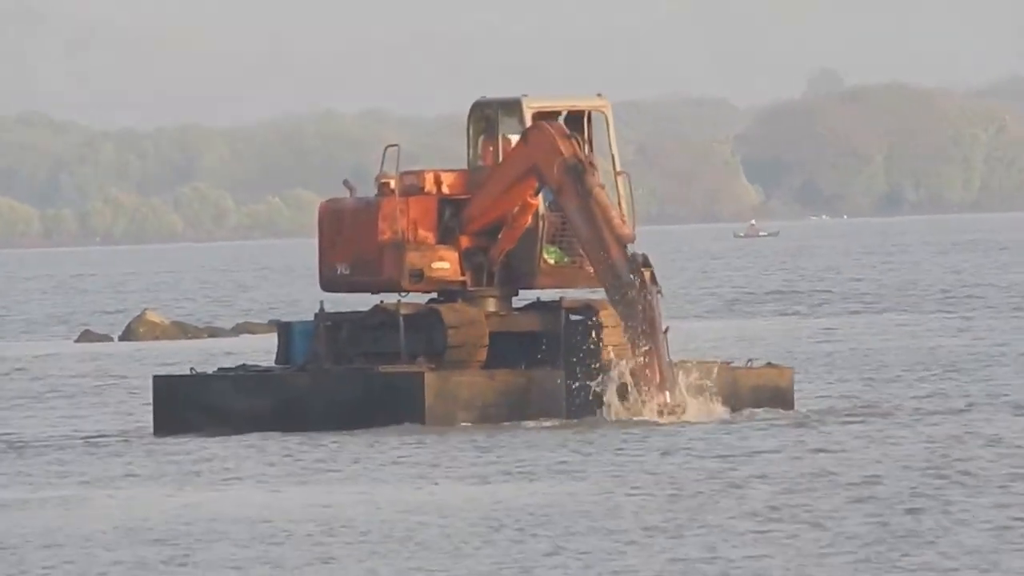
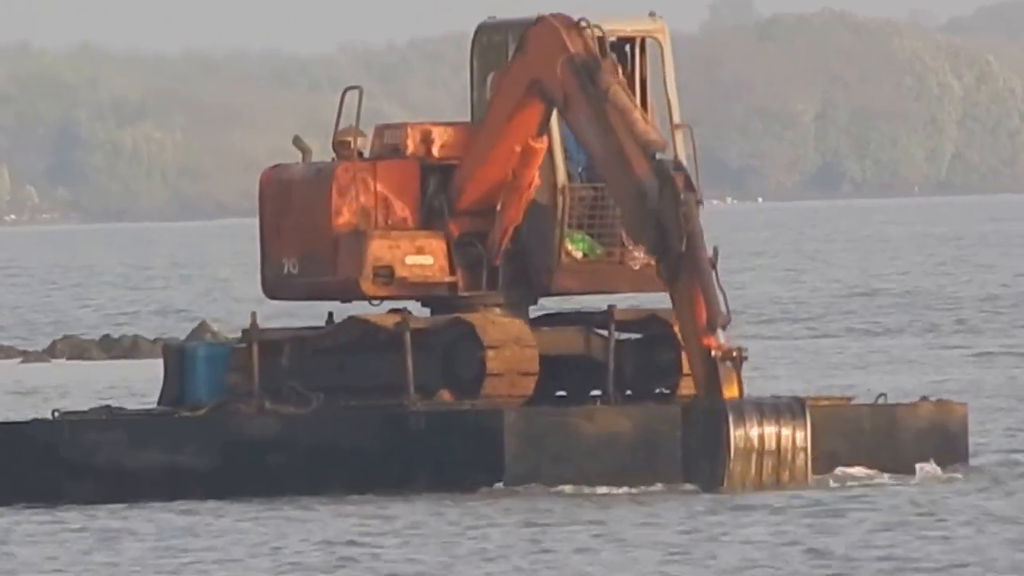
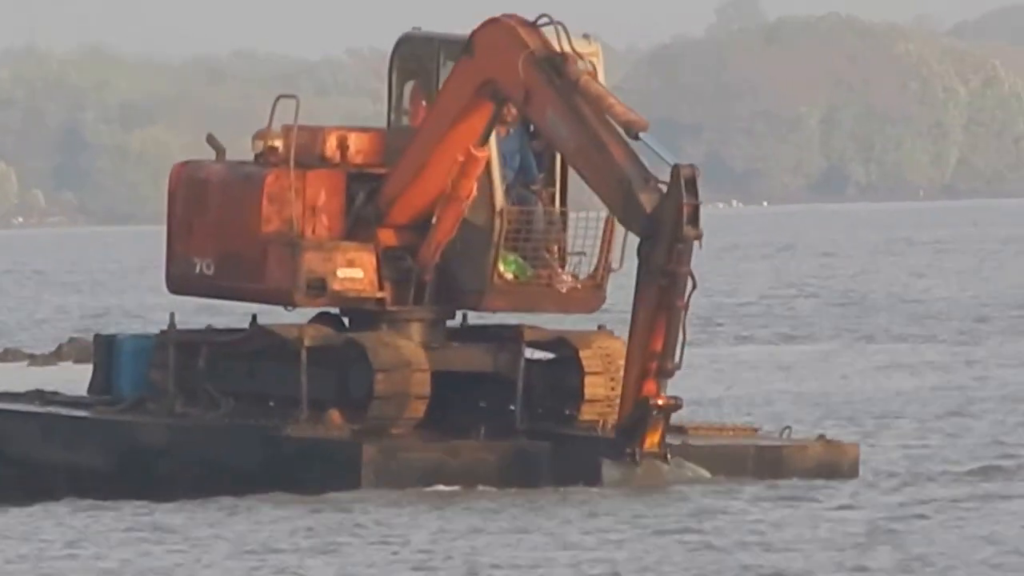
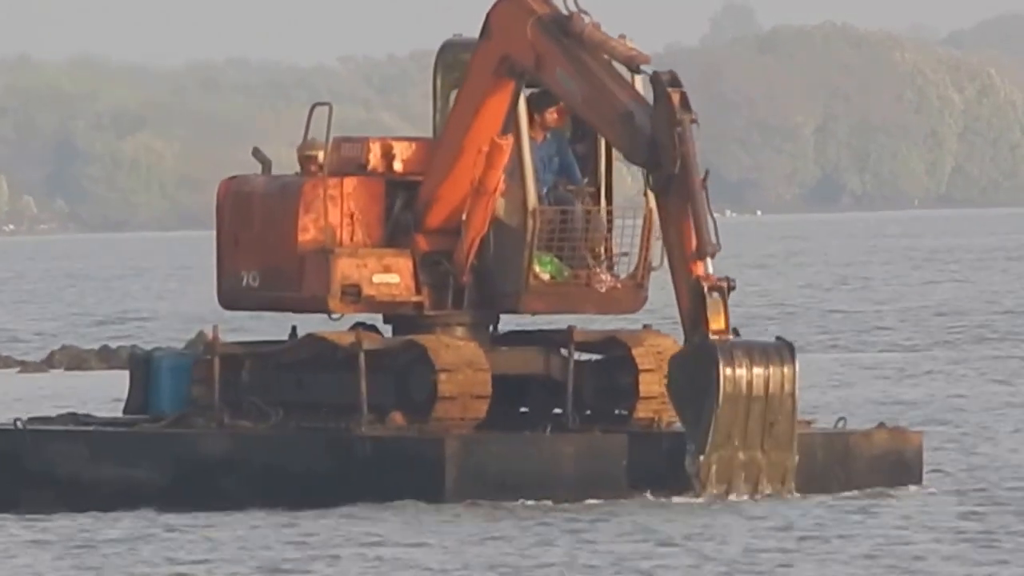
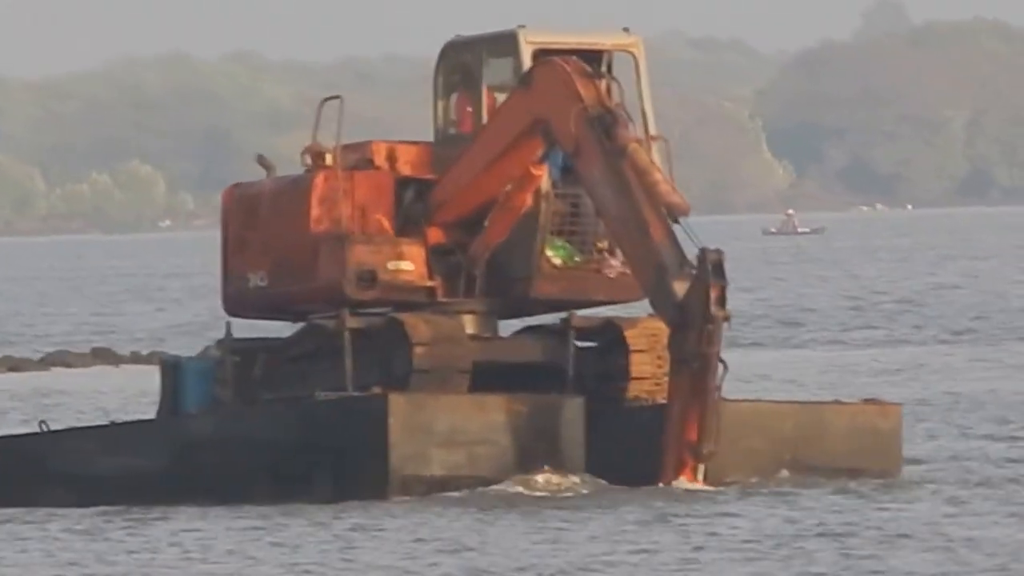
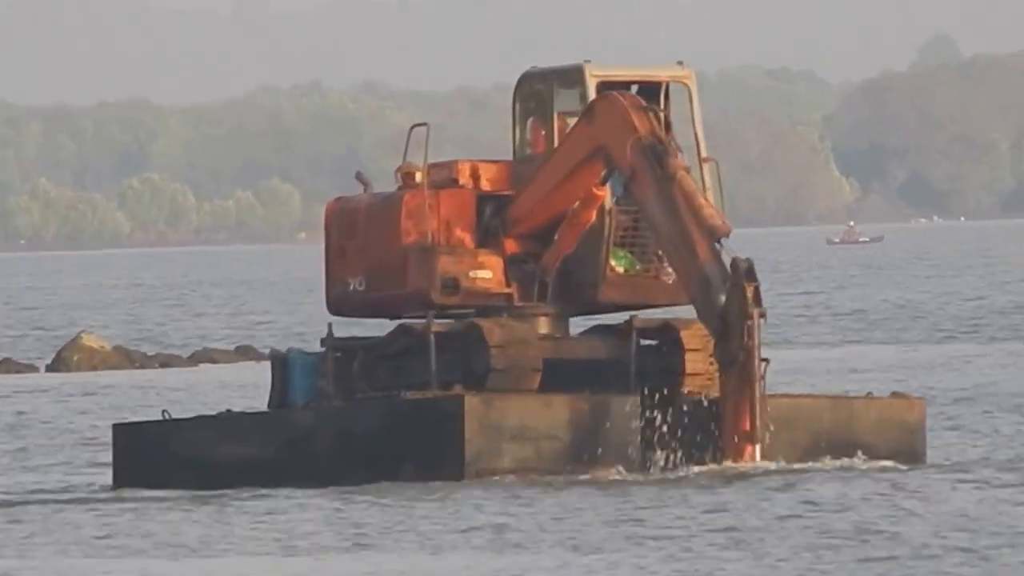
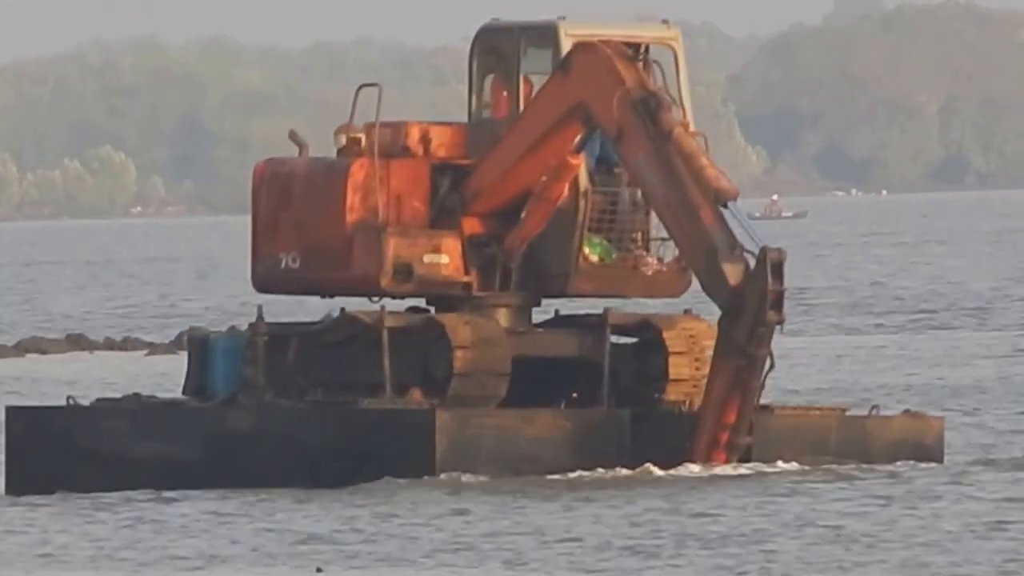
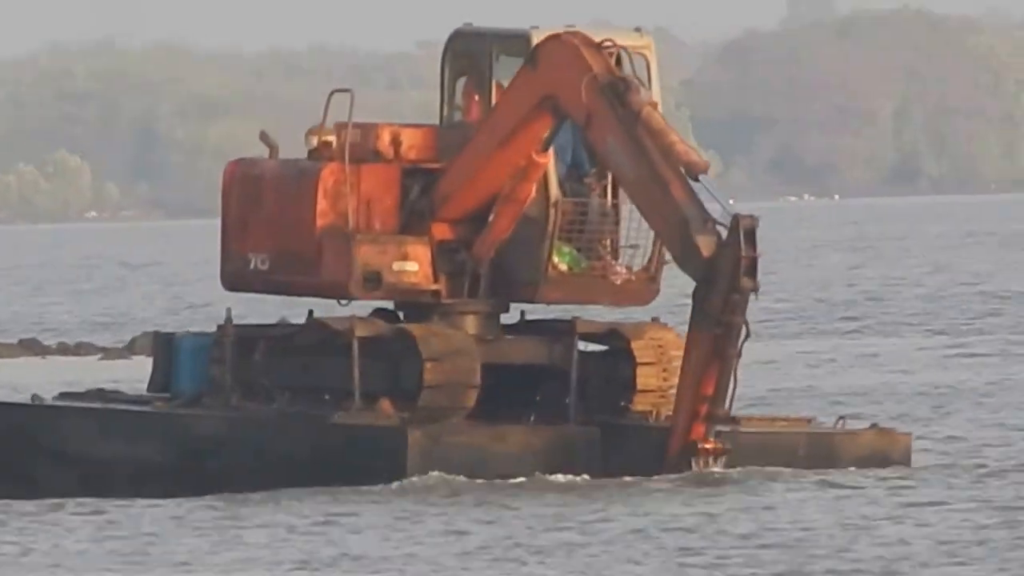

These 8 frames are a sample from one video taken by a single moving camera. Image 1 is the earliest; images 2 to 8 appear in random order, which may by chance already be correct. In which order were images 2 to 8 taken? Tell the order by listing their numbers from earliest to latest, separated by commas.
6, 5, 7, 8, 3, 4, 2
